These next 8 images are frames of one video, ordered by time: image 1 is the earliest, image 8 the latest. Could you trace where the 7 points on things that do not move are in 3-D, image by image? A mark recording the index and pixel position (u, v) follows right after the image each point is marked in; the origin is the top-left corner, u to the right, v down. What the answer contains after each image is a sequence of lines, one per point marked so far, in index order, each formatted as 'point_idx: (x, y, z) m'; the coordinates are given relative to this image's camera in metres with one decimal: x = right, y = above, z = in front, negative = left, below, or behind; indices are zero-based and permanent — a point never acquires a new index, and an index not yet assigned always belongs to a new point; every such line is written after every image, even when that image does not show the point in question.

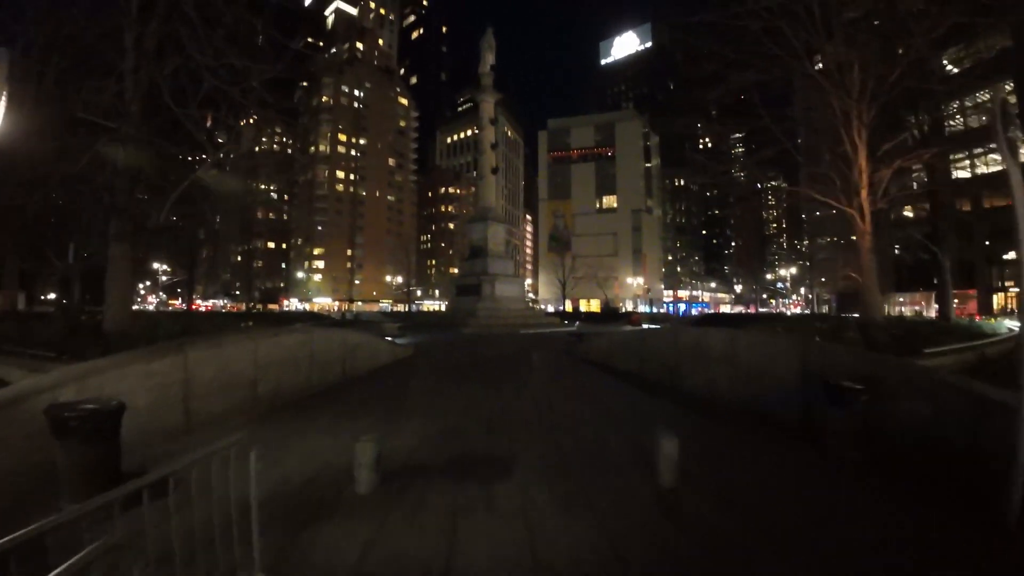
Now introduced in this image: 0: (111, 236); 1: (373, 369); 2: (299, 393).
0: (-7.9, +1.2, +11.9) m
1: (-2.8, -1.7, +12.2) m
2: (-3.3, -1.6, +9.2) m
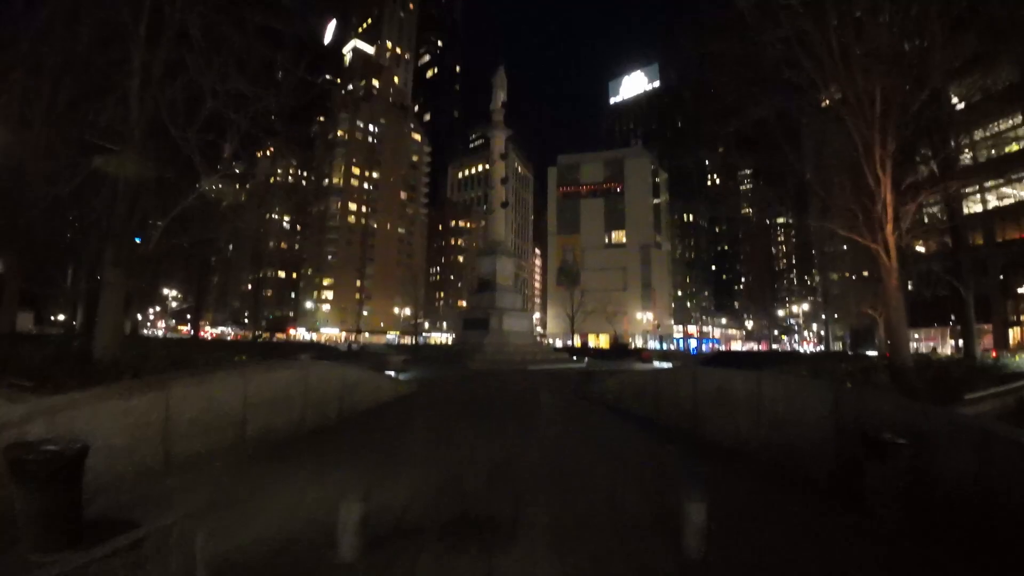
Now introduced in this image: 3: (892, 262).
0: (-7.8, +0.6, +11.6) m
1: (-2.7, -2.3, +11.7) m
2: (-3.2, -2.1, +8.7) m
3: (+9.1, +0.7, +14.4) m
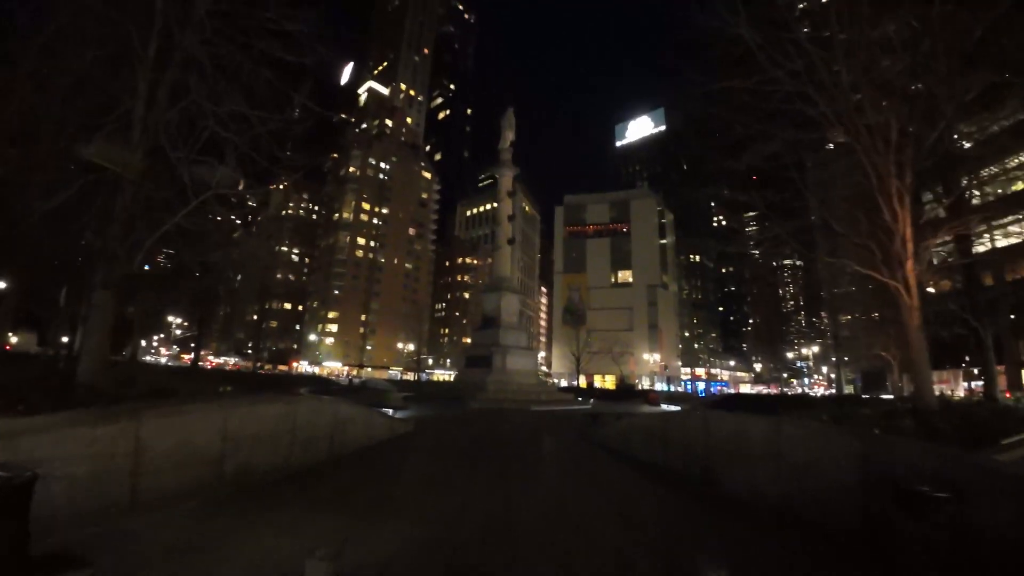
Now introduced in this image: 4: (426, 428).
0: (-7.7, +0.1, +11.2) m
1: (-2.7, -3.0, +11.1) m
2: (-3.2, -2.5, +8.1) m
3: (+9.1, -0.3, +13.8) m
4: (-2.5, -3.9, +16.8) m
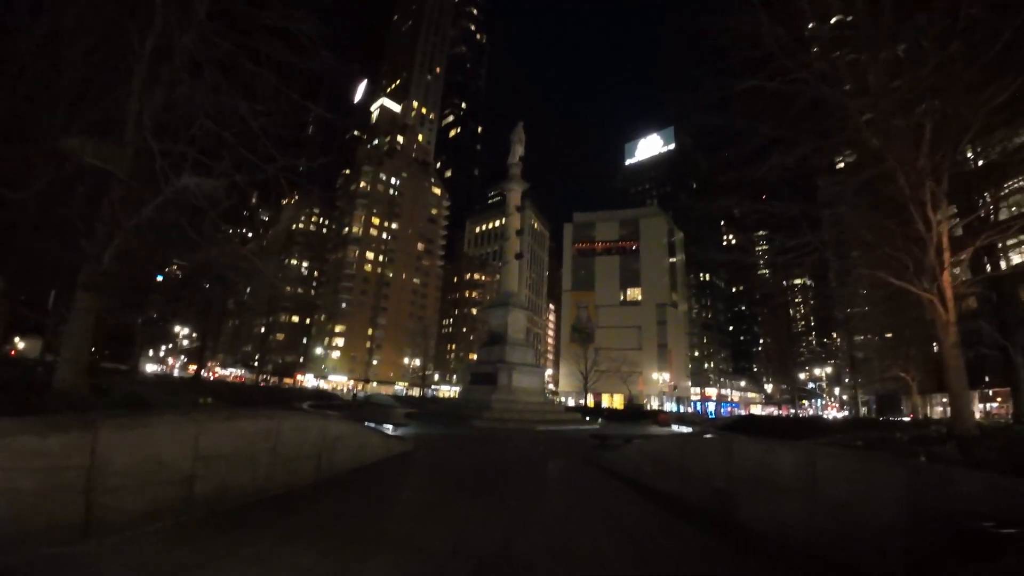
0: (-7.6, 0.0, +10.7) m
1: (-2.6, -3.1, +10.4) m
2: (-3.2, -2.6, +7.4) m
3: (+9.3, -0.7, +13.1) m
4: (-2.3, -4.3, +16.1) m
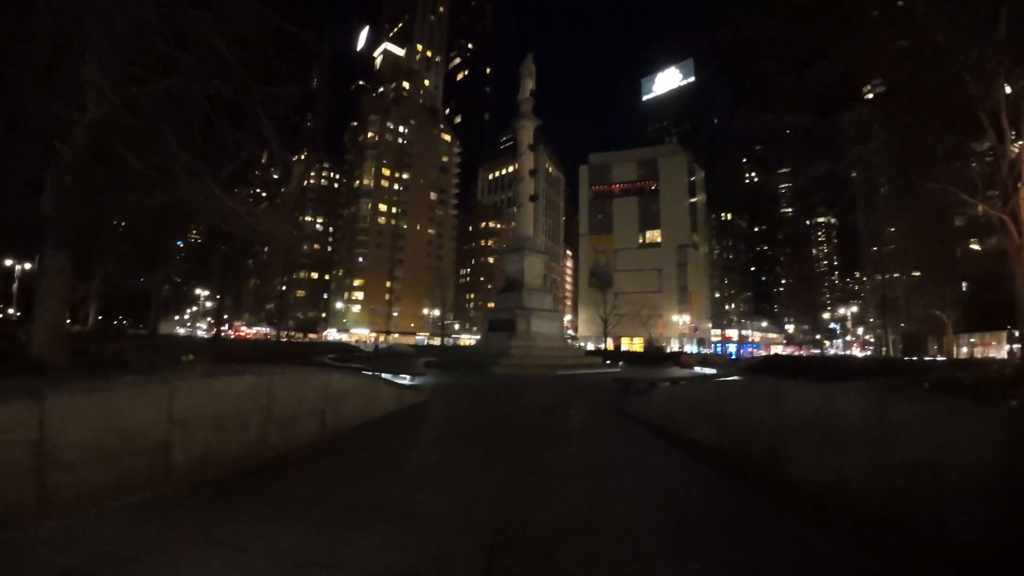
0: (-7.4, +0.7, +9.9) m
1: (-2.3, -2.2, +9.7) m
2: (-3.0, -1.9, +6.8) m
3: (+9.5, +0.8, +11.8) m
4: (-1.8, -2.9, +15.5) m
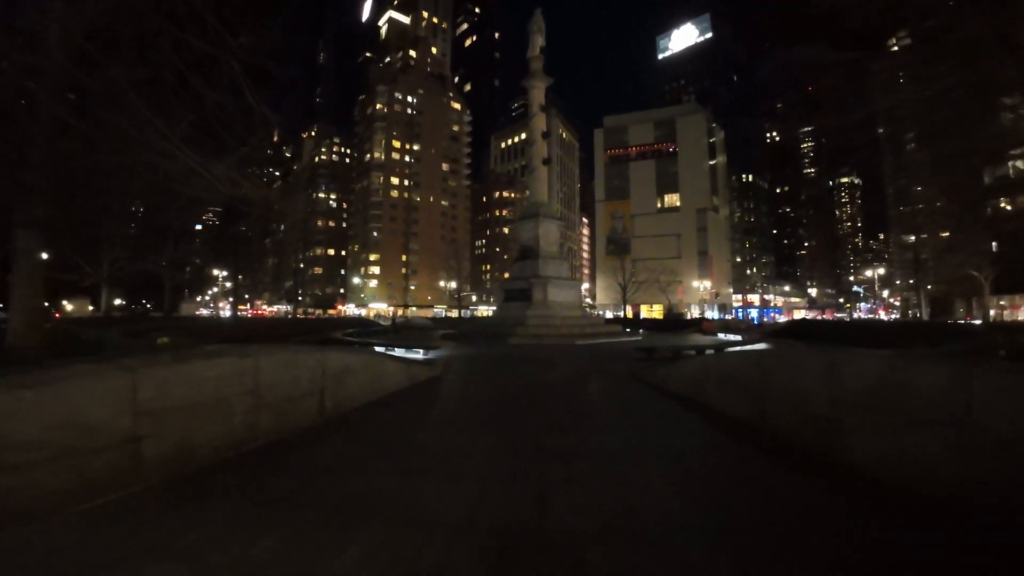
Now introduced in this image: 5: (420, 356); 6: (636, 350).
0: (-7.2, +1.1, +9.3) m
1: (-2.1, -1.8, +9.1) m
2: (-2.8, -1.6, +6.1) m
3: (+9.8, +1.7, +10.7) m
4: (-1.4, -2.1, +14.8) m
5: (-2.9, -2.1, +18.9) m
6: (+4.0, -2.0, +19.3) m
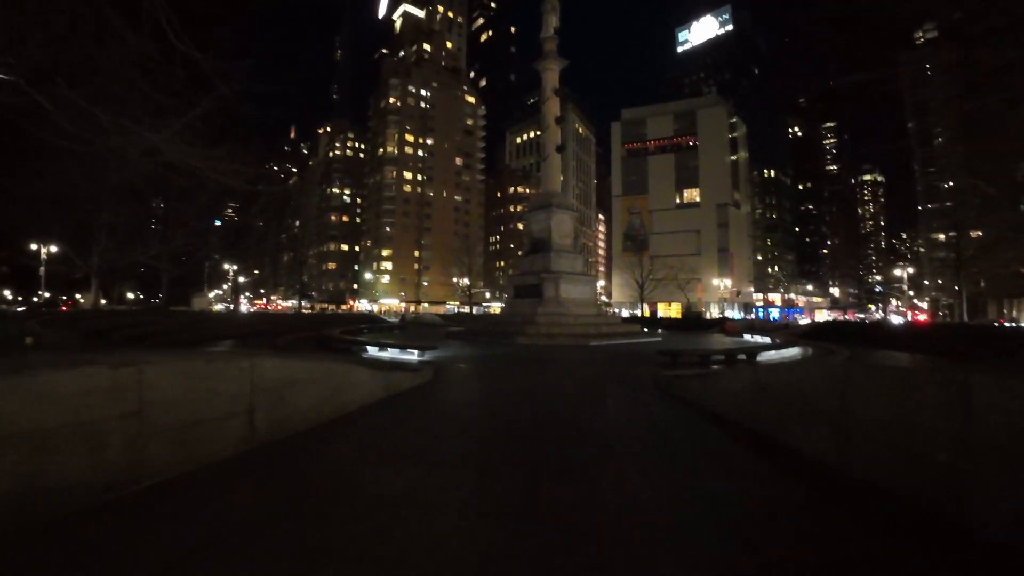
0: (-7.3, +1.2, +7.6) m
1: (-2.1, -1.6, +7.3) m
2: (-2.9, -1.5, +4.4) m
3: (+9.8, +1.7, +8.6) m
4: (-1.3, -1.9, +13.1) m
5: (-2.7, -2.0, +17.1) m
6: (+4.2, -1.8, +17.4) m
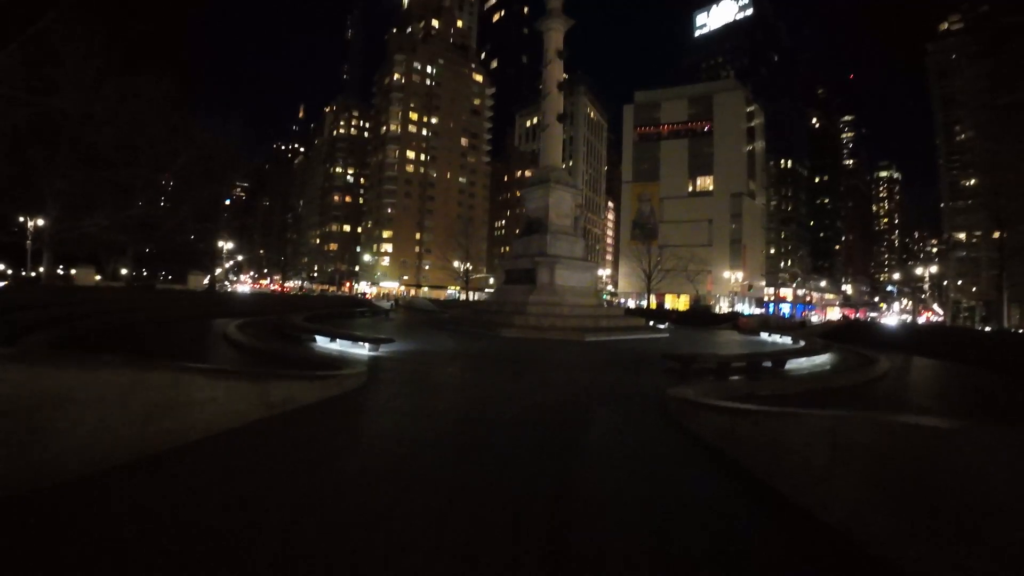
0: (-7.8, +1.6, +5.0) m
1: (-2.7, -1.4, +4.6) m
2: (-3.6, -1.3, +1.7) m
3: (+9.3, +1.7, +5.7) m
4: (-1.9, -1.6, +10.4) m
5: (-3.2, -1.5, +14.5) m
6: (+3.7, -1.6, +14.7) m
